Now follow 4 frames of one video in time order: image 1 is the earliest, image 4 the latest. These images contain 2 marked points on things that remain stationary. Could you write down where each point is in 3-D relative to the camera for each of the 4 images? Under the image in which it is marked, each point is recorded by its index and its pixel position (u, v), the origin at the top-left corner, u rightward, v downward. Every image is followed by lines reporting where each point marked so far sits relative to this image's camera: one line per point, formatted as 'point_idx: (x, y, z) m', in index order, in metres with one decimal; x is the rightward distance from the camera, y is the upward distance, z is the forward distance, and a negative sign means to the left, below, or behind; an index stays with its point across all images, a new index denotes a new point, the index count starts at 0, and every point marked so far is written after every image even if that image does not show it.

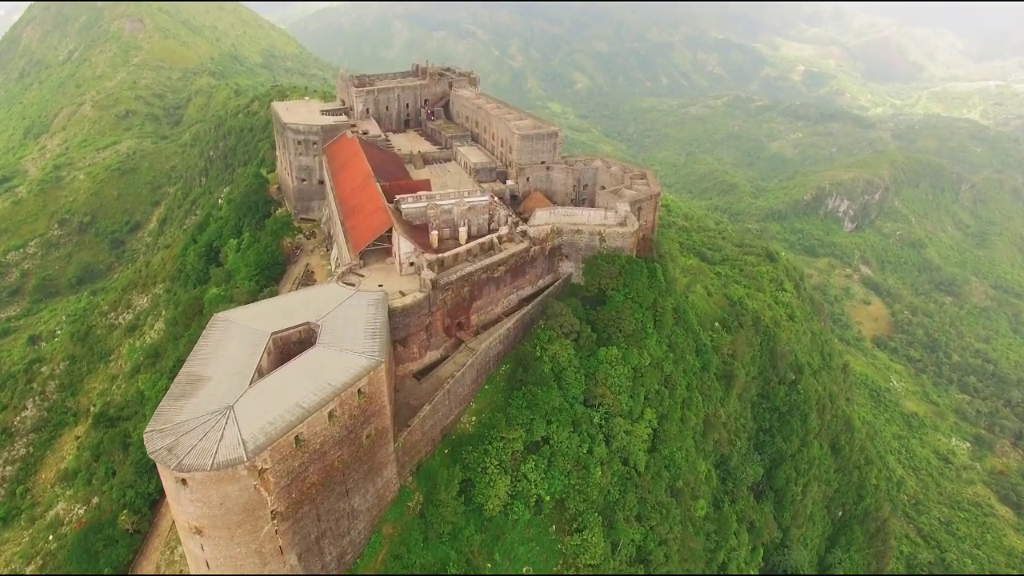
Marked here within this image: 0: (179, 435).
0: (-9.4, -4.2, +18.3) m
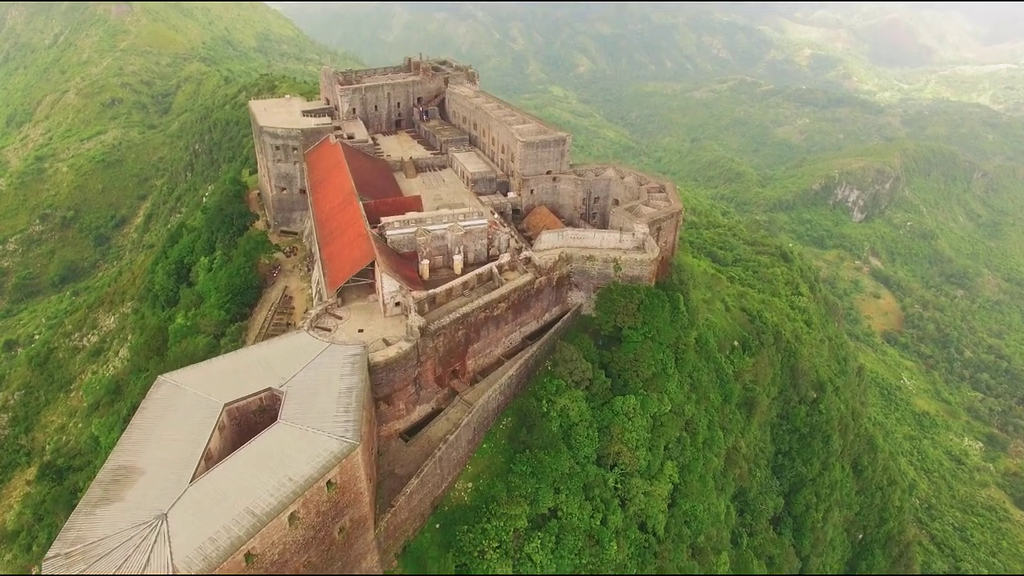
0: (-9.3, -6.1, +14.4) m
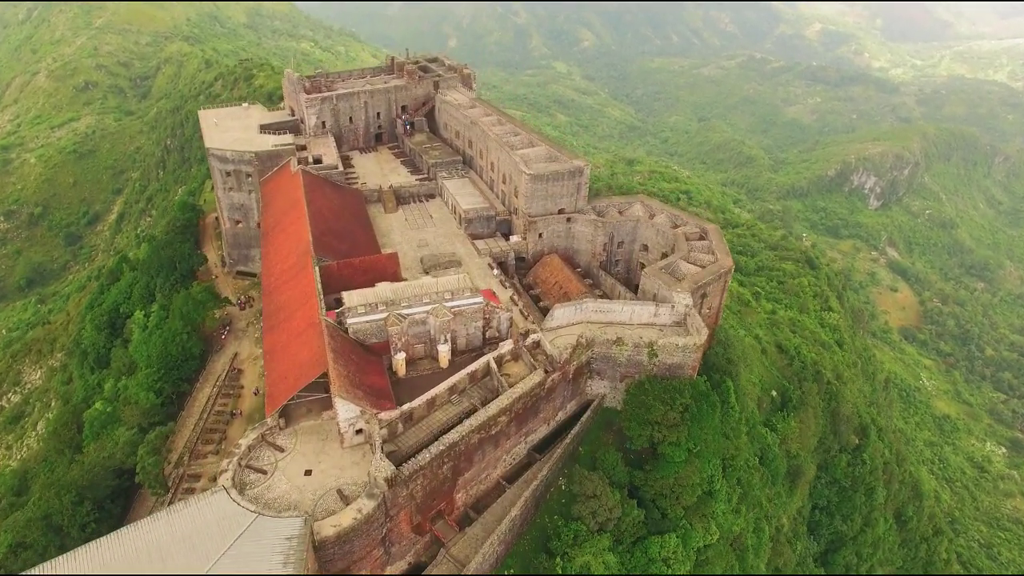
0: (-9.3, -9.7, +8.1) m
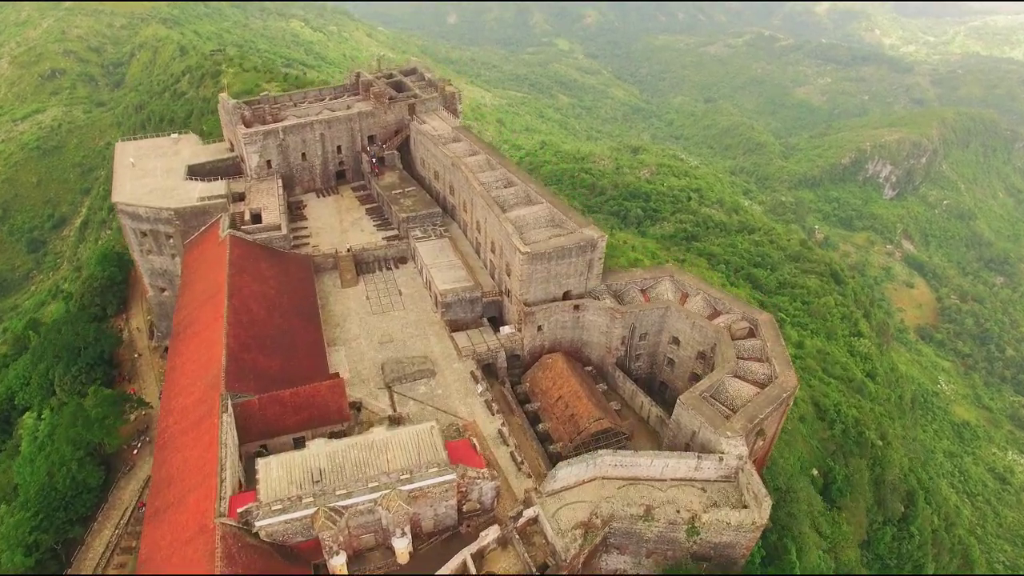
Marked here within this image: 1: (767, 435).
0: (-9.6, -13.9, +2.2) m
1: (+7.3, -4.3, +18.6) m
